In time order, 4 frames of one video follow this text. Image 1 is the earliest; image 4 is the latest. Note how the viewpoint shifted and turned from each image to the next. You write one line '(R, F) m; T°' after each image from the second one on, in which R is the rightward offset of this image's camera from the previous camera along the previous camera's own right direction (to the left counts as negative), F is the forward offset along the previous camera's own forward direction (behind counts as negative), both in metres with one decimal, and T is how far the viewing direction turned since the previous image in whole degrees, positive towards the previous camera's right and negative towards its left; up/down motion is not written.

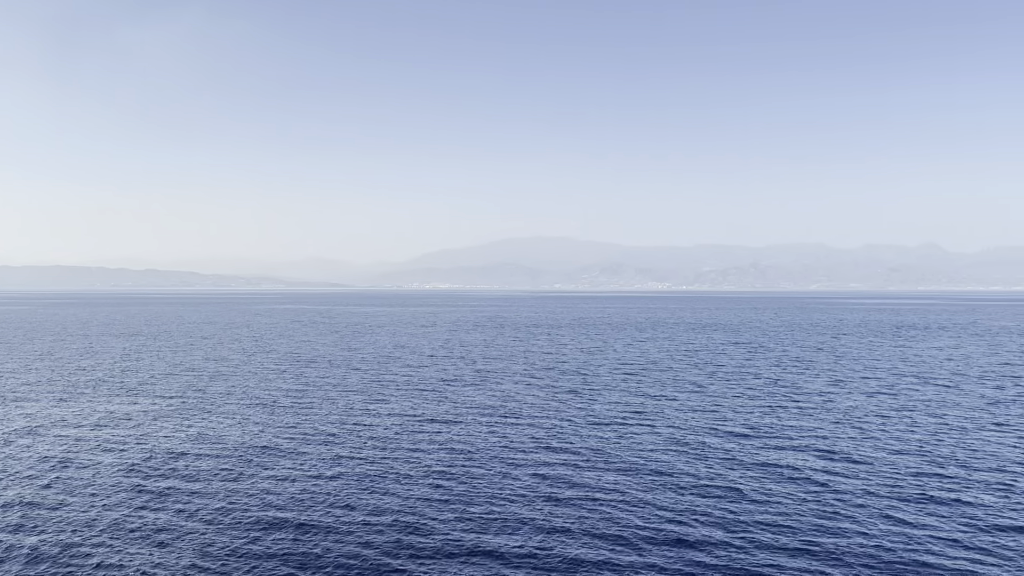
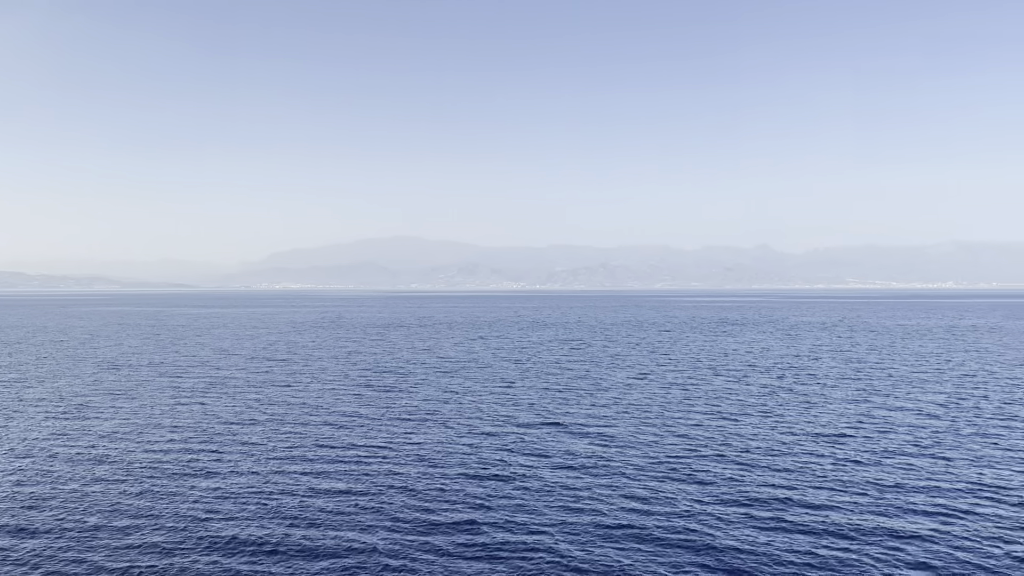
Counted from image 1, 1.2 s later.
(+3.5, -1.4) m; +10°
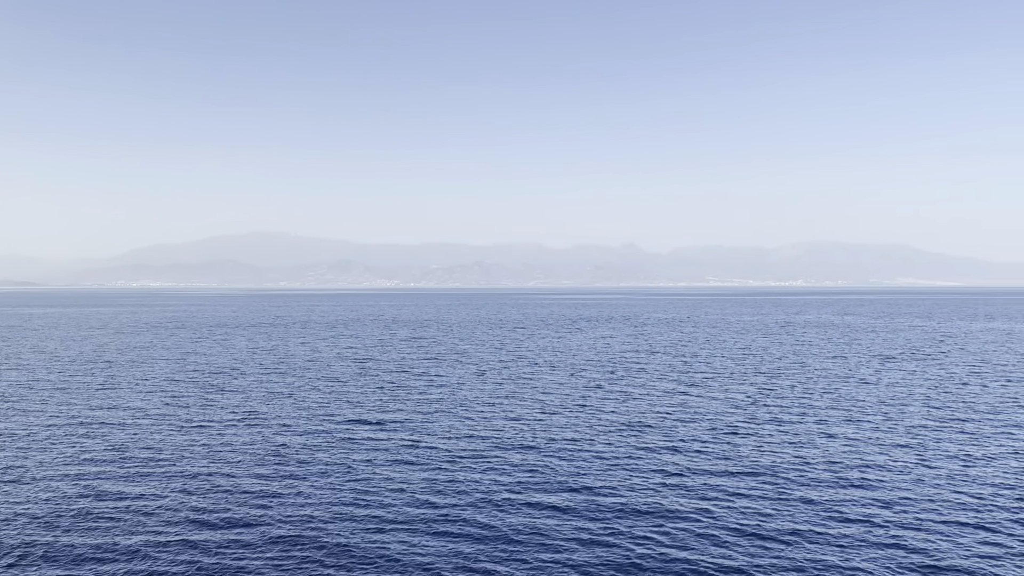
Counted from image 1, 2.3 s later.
(+3.3, -0.8) m; +8°
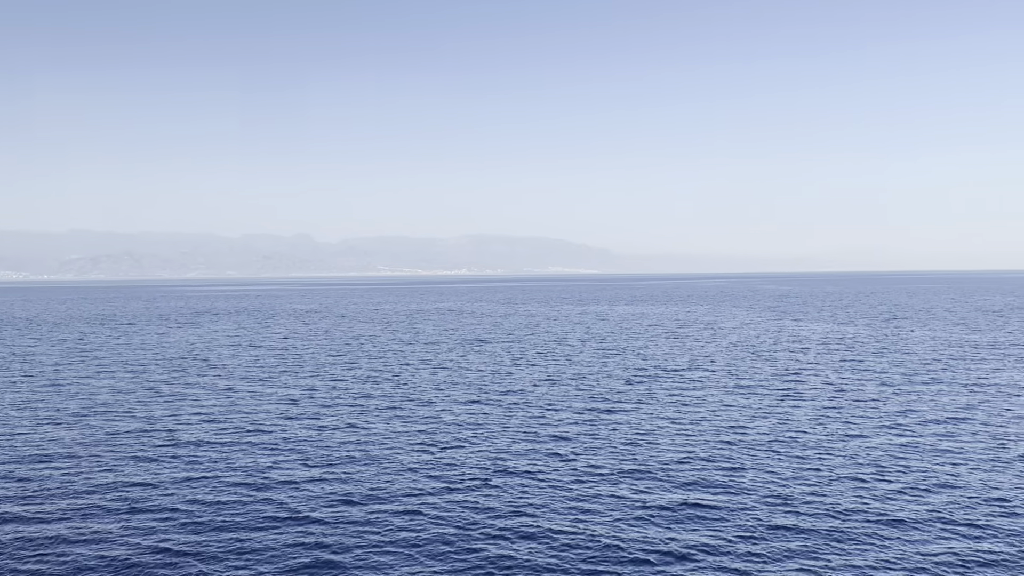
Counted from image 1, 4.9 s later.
(+8.6, -1.2) m; +22°
